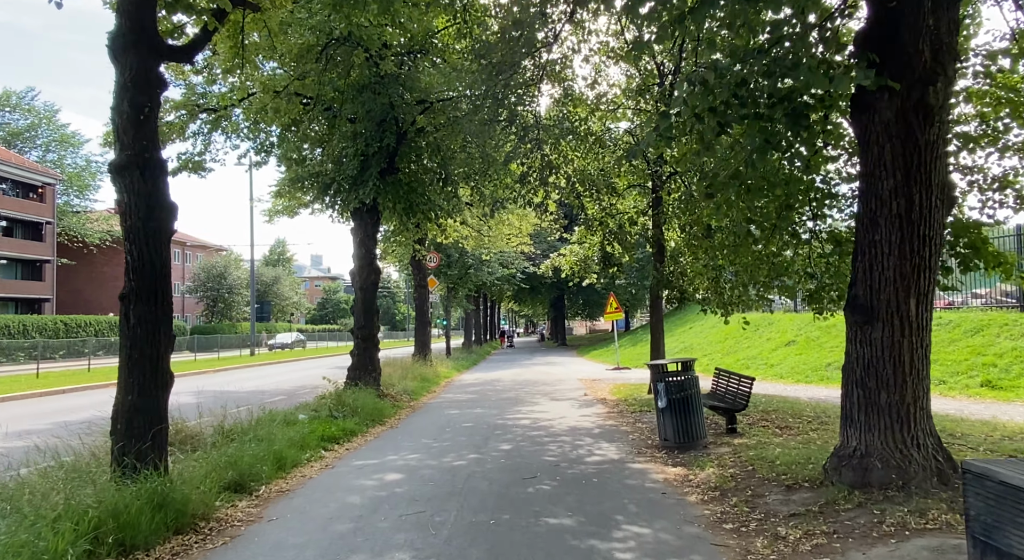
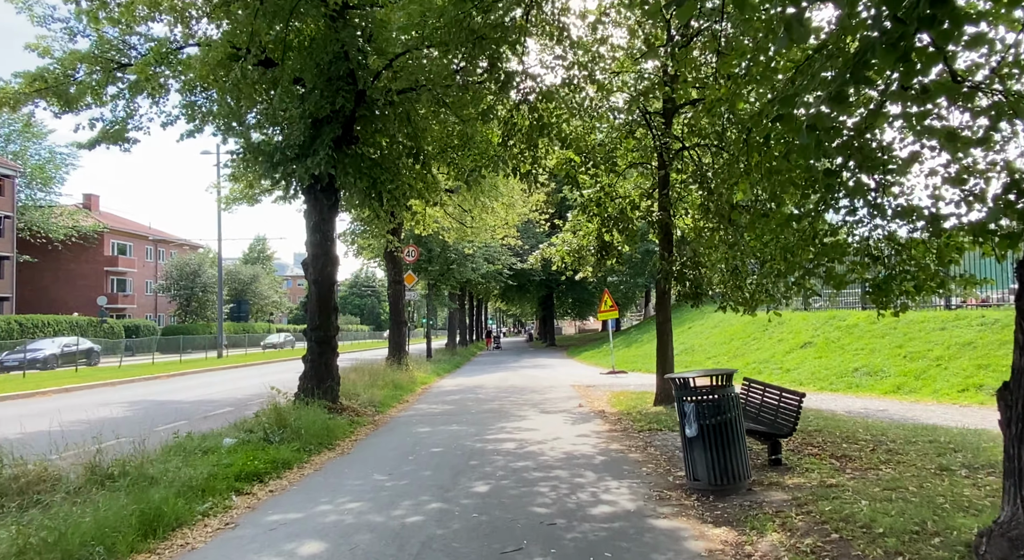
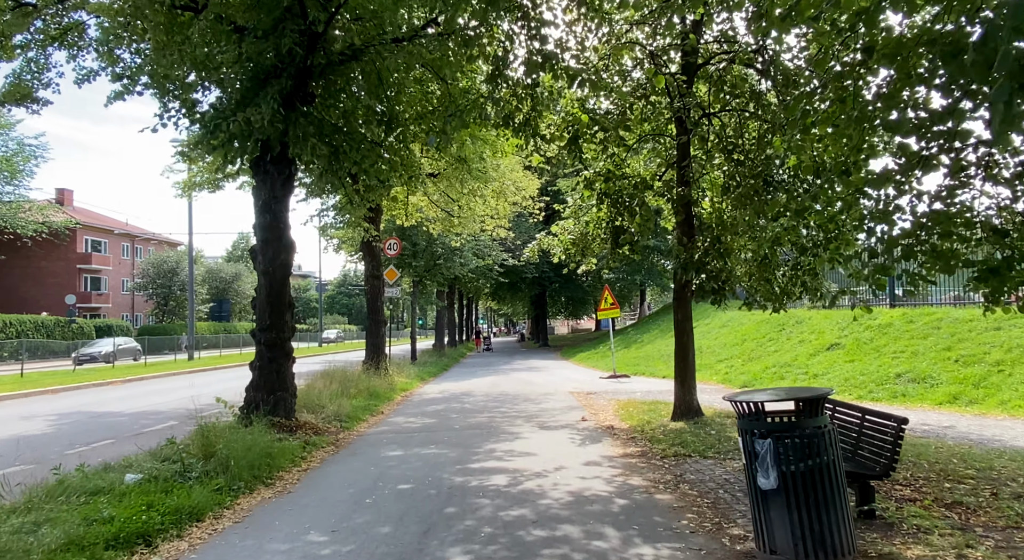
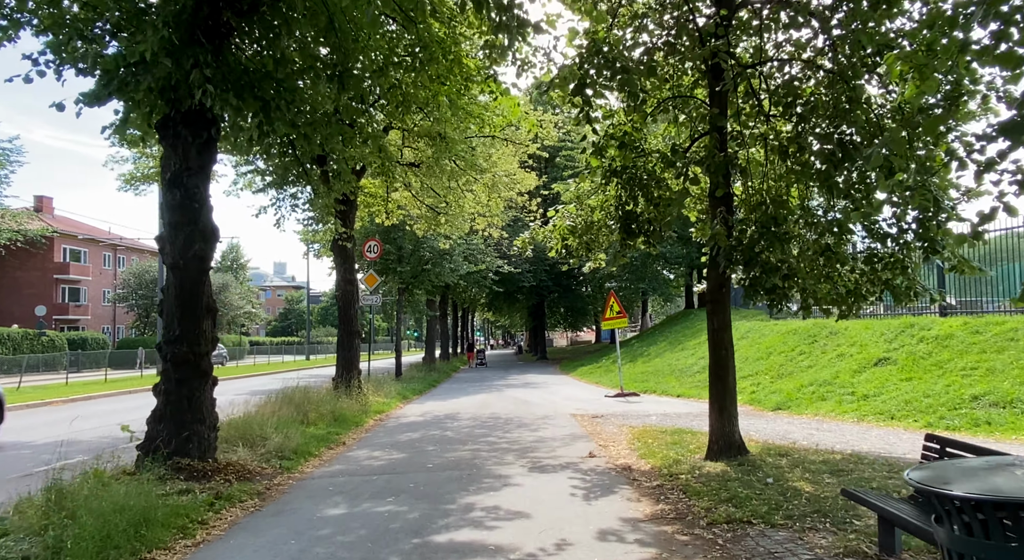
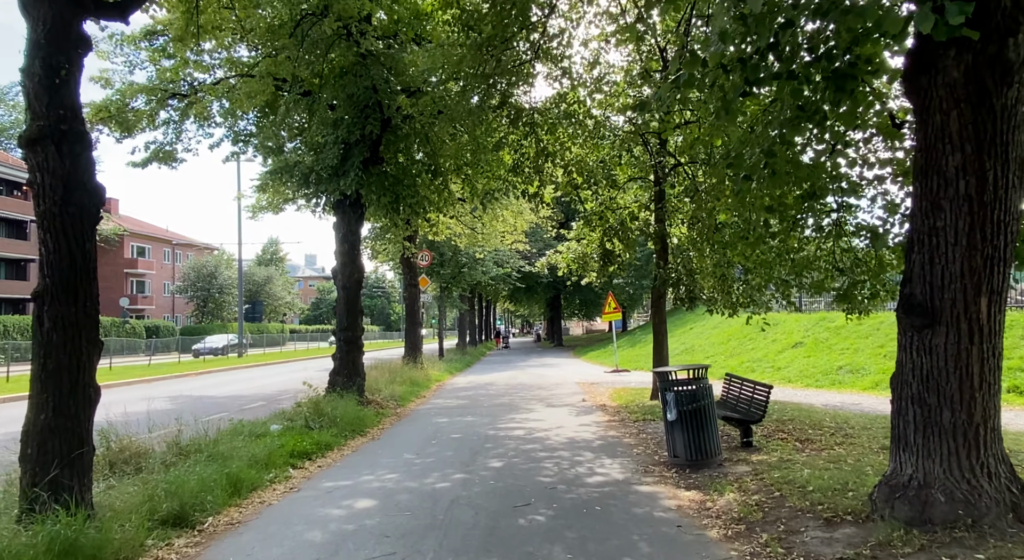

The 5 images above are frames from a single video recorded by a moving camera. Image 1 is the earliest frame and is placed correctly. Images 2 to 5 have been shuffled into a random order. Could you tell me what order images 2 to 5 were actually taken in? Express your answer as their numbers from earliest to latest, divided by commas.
5, 2, 3, 4
